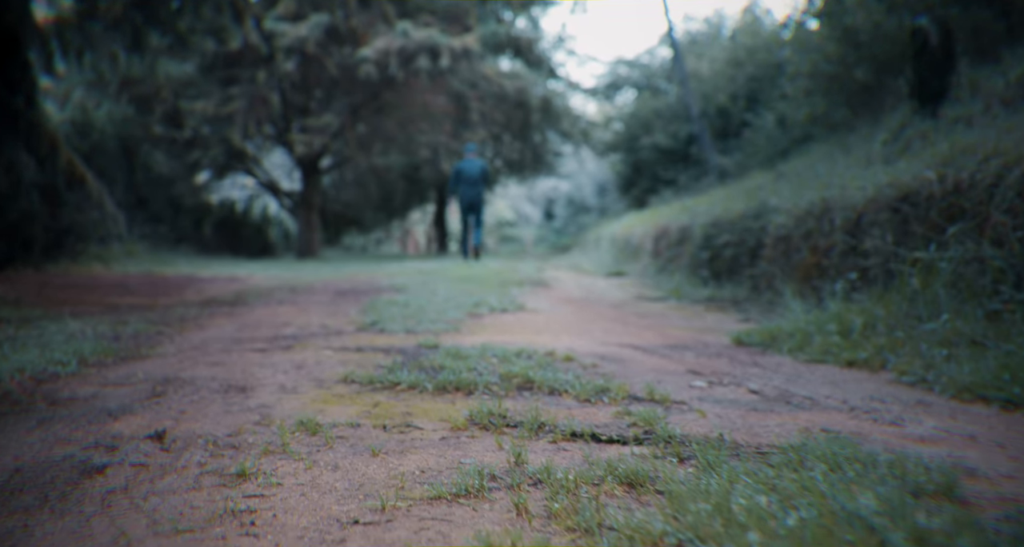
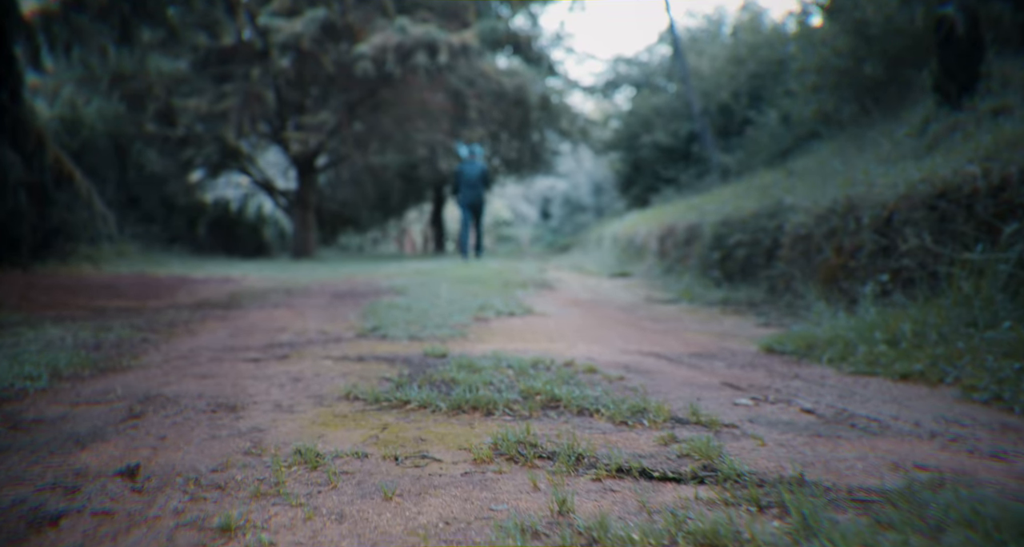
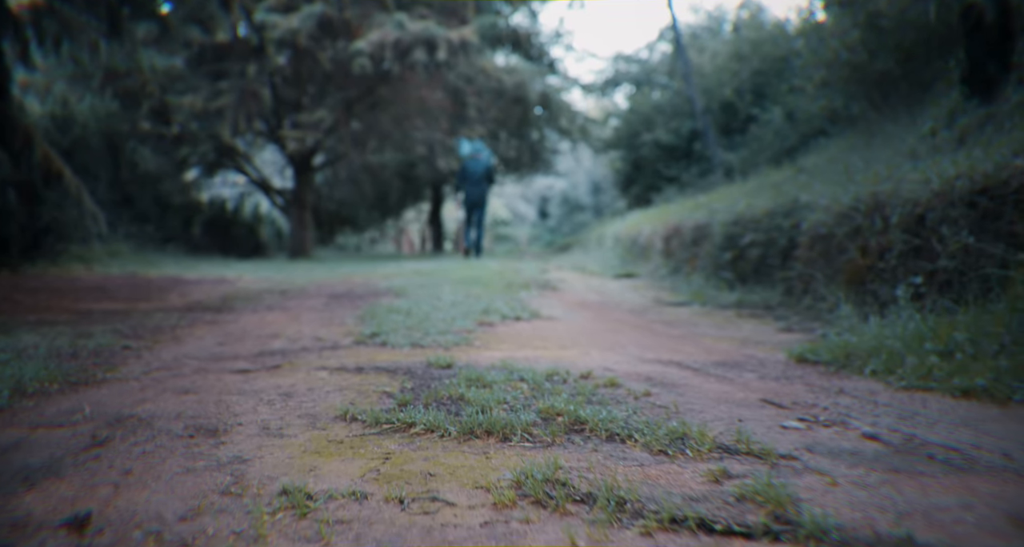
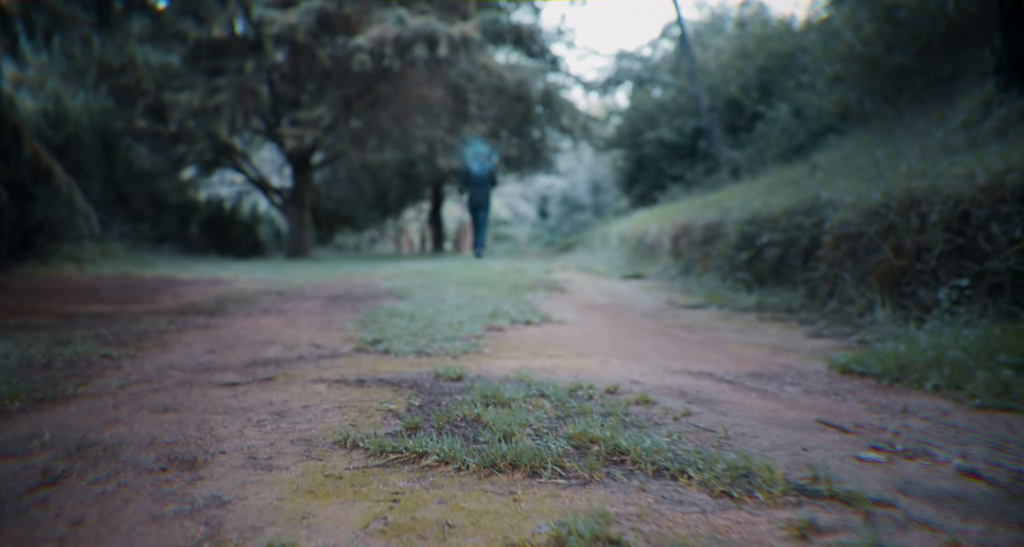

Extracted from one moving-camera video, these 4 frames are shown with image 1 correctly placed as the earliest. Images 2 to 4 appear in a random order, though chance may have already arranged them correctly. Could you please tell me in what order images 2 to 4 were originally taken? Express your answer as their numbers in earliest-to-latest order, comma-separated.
2, 3, 4
